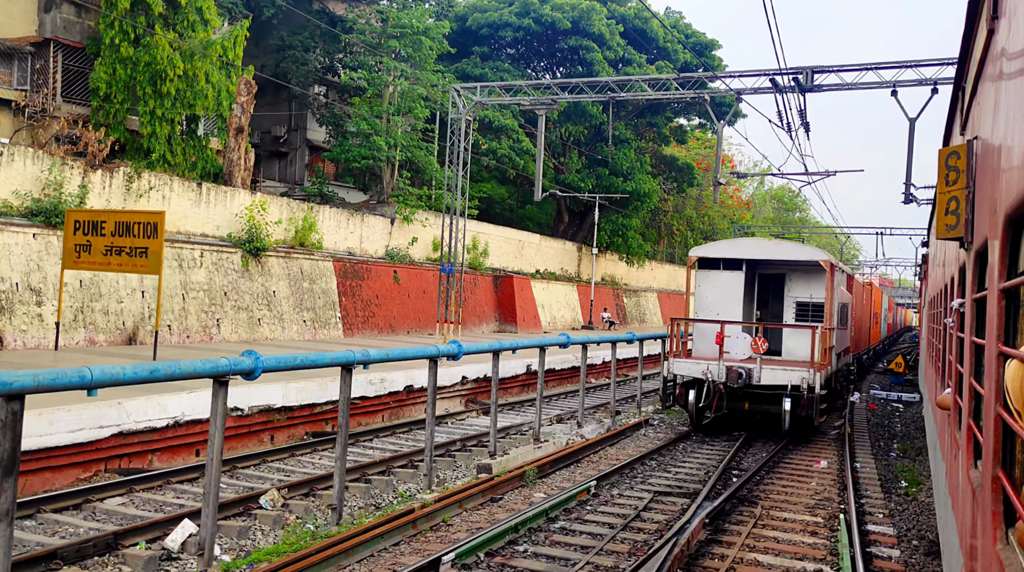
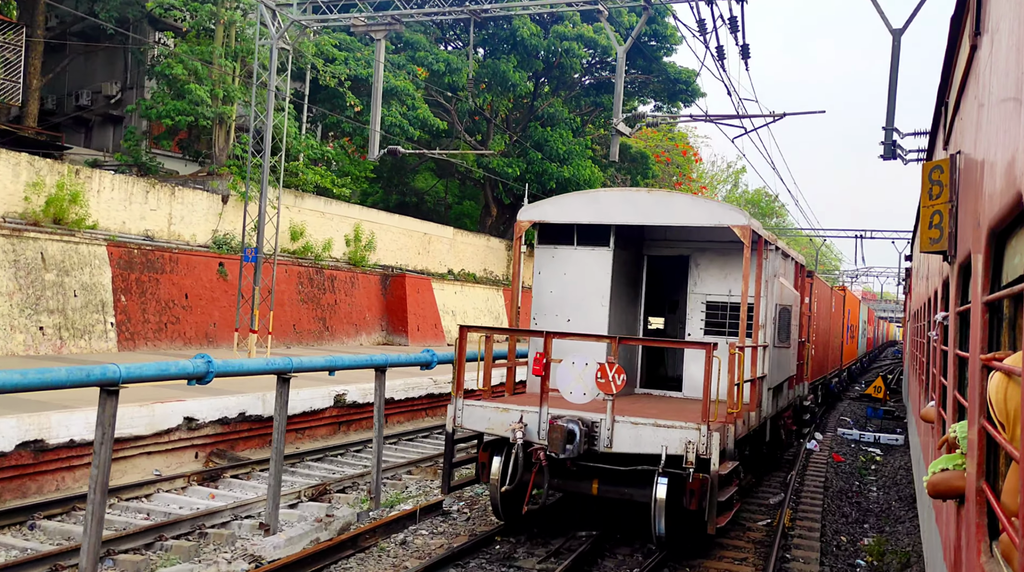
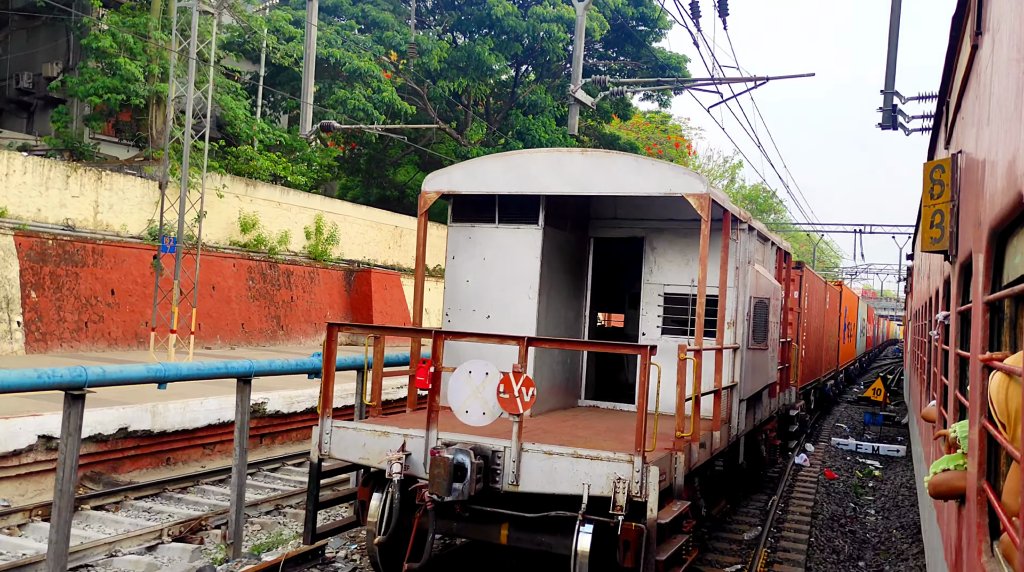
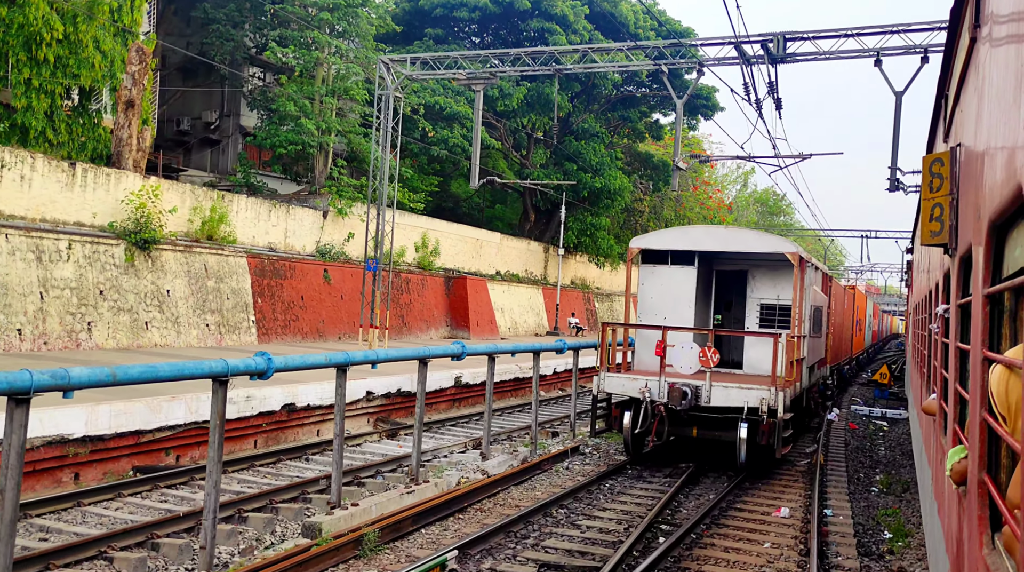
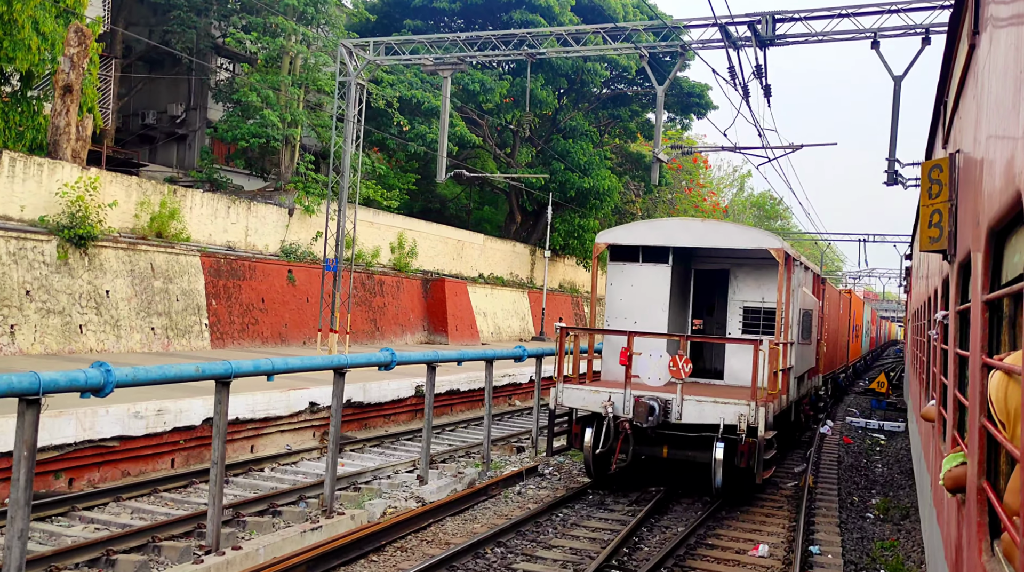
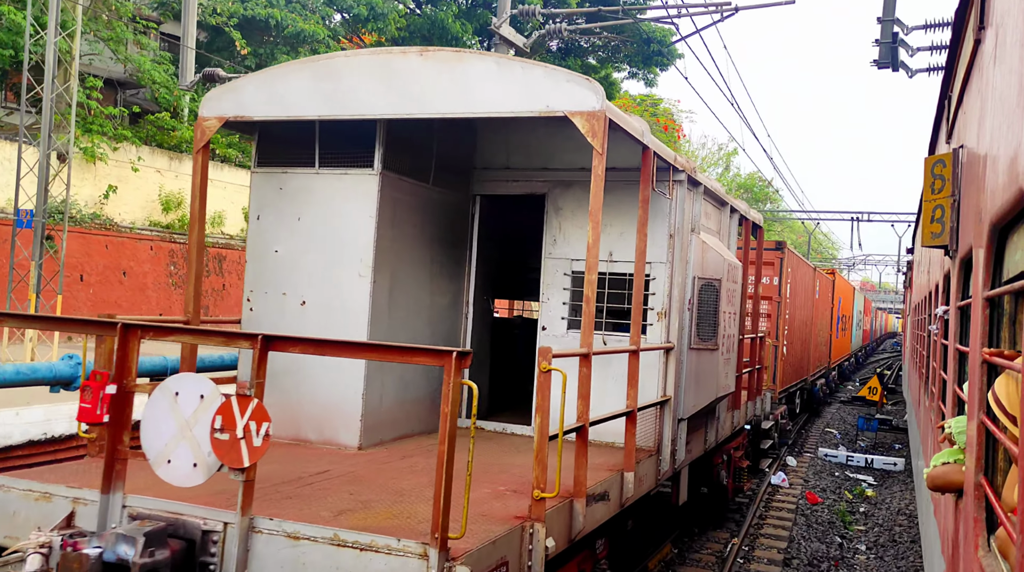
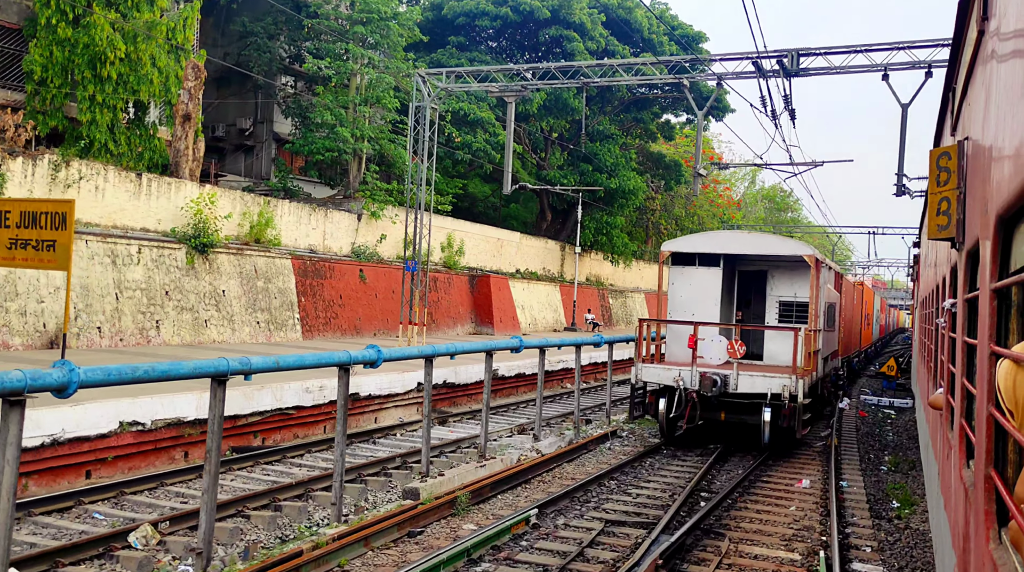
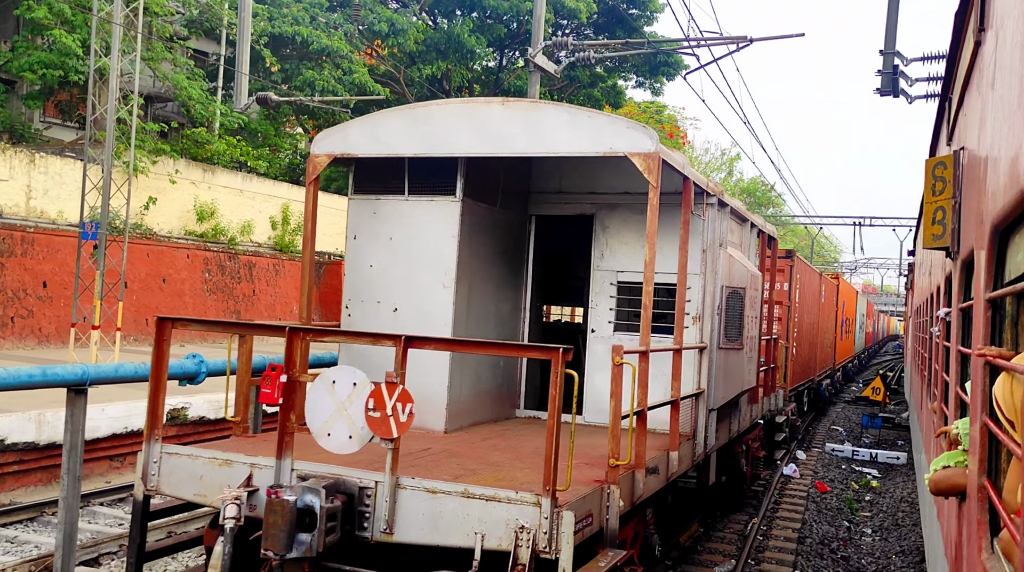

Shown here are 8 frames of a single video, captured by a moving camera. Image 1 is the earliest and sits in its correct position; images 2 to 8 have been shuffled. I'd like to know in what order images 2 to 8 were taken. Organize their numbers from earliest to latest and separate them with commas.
7, 4, 5, 2, 3, 8, 6
